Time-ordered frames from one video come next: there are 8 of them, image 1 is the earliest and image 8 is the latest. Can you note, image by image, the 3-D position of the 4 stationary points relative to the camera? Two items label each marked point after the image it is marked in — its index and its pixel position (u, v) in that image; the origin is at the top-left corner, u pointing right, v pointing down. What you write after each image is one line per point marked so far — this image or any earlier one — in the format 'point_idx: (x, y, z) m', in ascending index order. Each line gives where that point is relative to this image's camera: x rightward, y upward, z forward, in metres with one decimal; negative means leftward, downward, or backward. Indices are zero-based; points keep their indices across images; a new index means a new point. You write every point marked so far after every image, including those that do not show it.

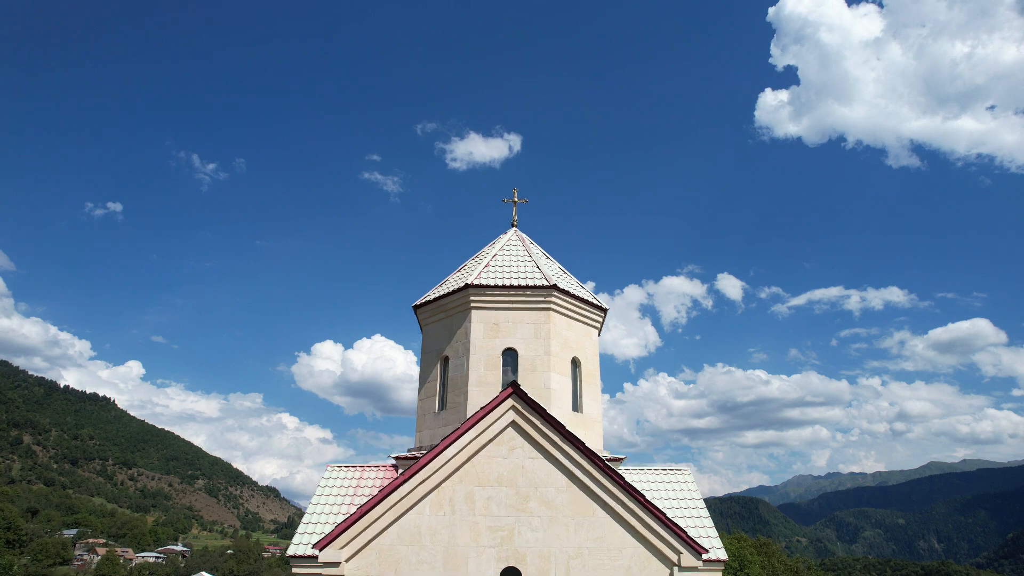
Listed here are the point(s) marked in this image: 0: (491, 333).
0: (-0.2, -0.7, +7.6) m
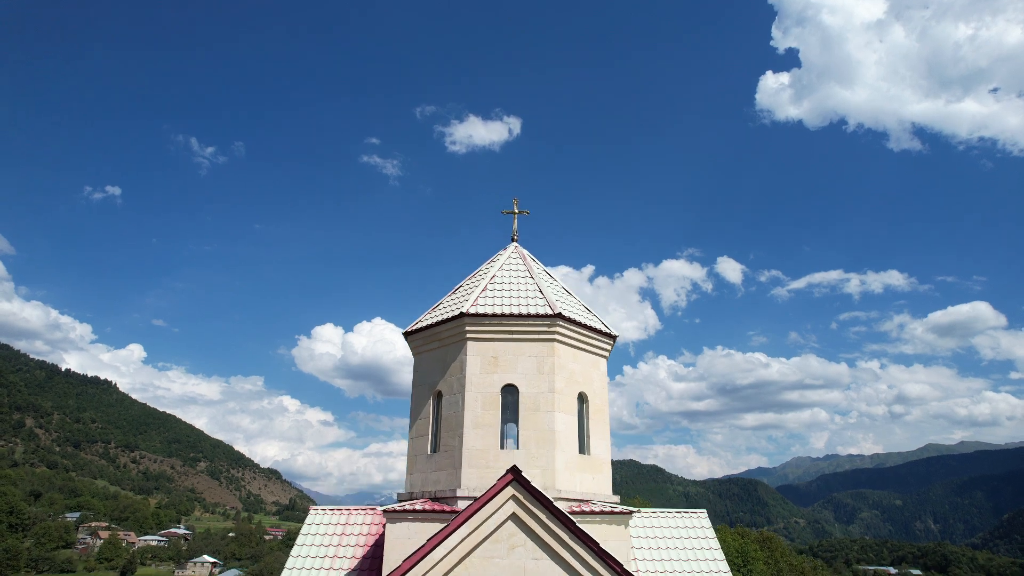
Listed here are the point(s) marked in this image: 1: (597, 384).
0: (-0.3, -0.9, +7.2) m
1: (+1.0, -1.1, +7.6) m
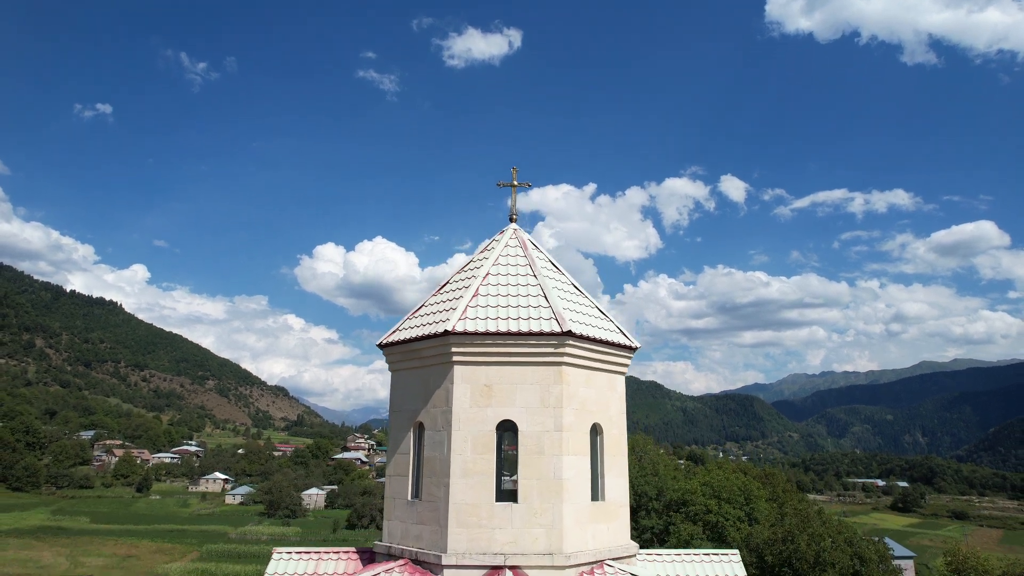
0: (-0.3, -1.0, +5.8) m
1: (+1.0, -1.1, +6.3) m
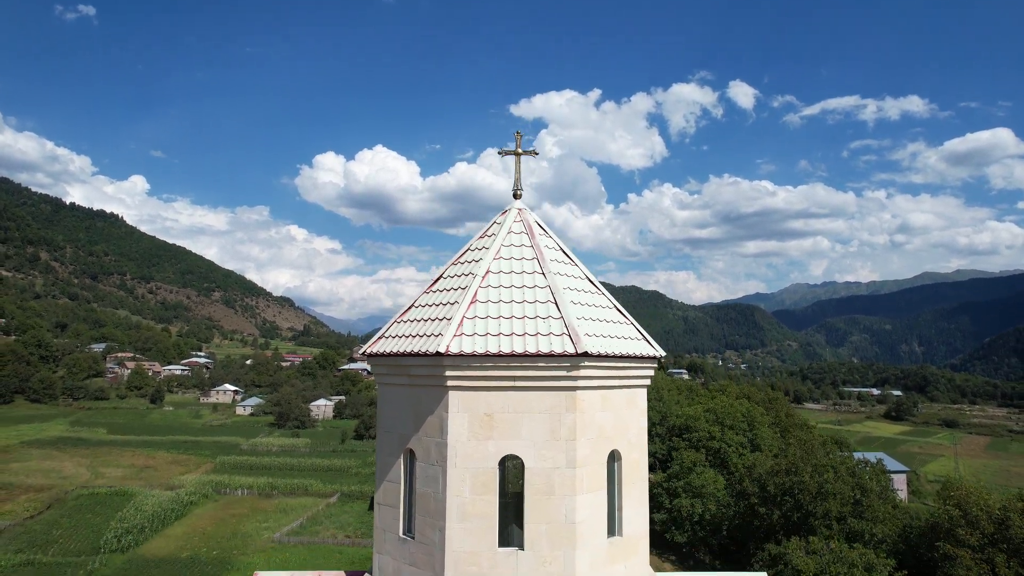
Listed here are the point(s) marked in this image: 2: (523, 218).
0: (-0.2, -1.1, +4.9) m
1: (+1.0, -1.2, +5.4) m
2: (+0.1, +0.7, +6.1) m
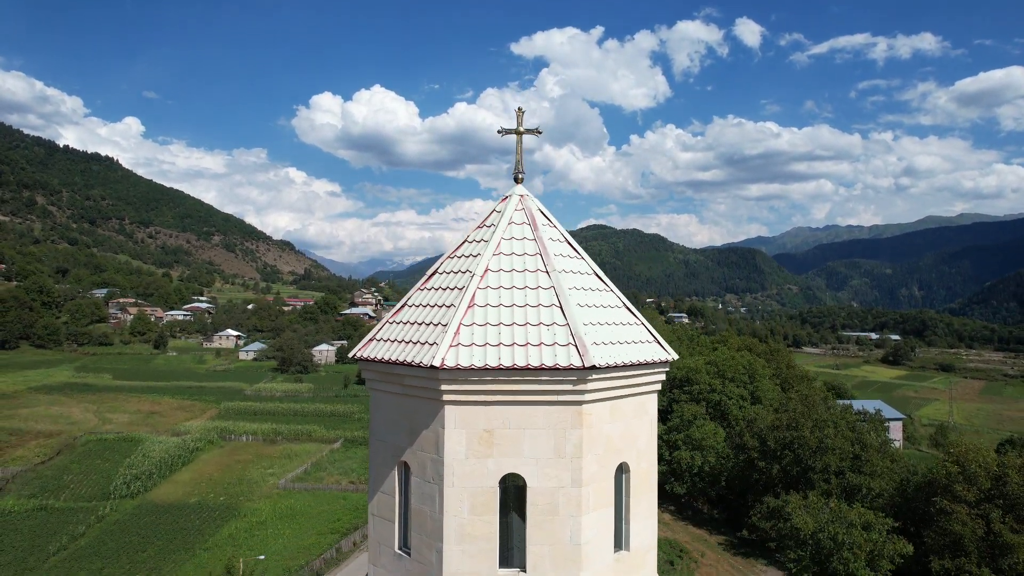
0: (-0.2, -1.1, +4.6) m
1: (+1.0, -1.2, +5.1) m
2: (+0.1, +0.7, +5.6) m
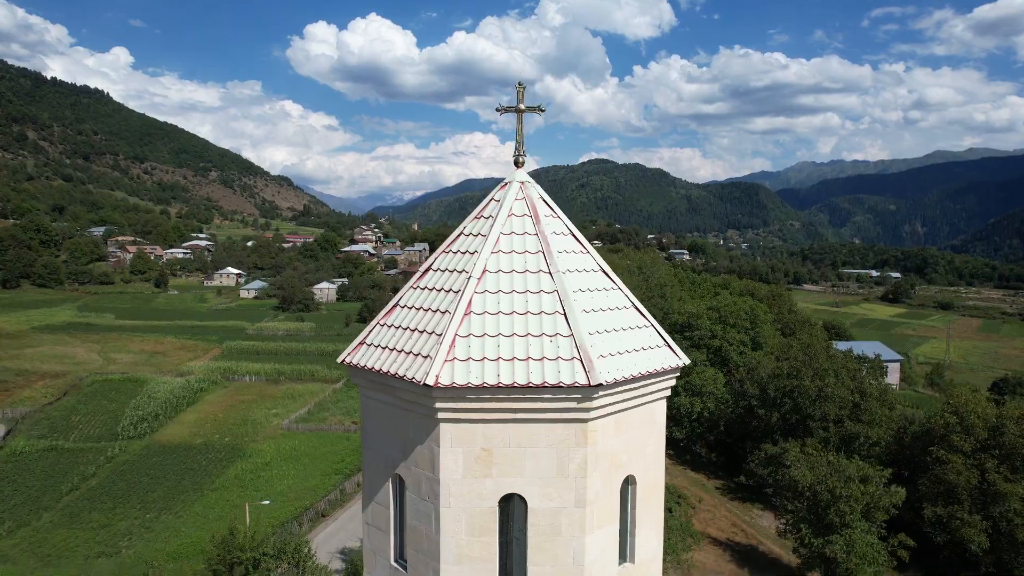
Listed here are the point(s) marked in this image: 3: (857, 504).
0: (-0.2, -1.2, +4.3) m
1: (+1.0, -1.2, +4.8) m
2: (+0.1, +0.7, +5.1) m
3: (+8.8, -5.5, +16.8) m
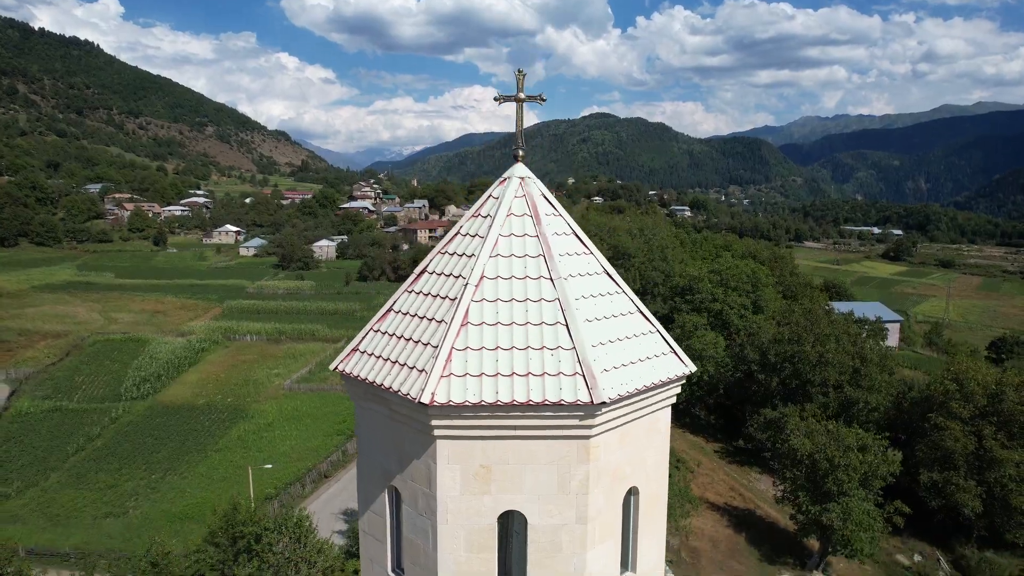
0: (-0.2, -1.3, +4.2) m
1: (+1.0, -1.2, +4.7) m
2: (+0.1, +0.7, +4.9) m
3: (+8.8, -4.7, +16.9) m
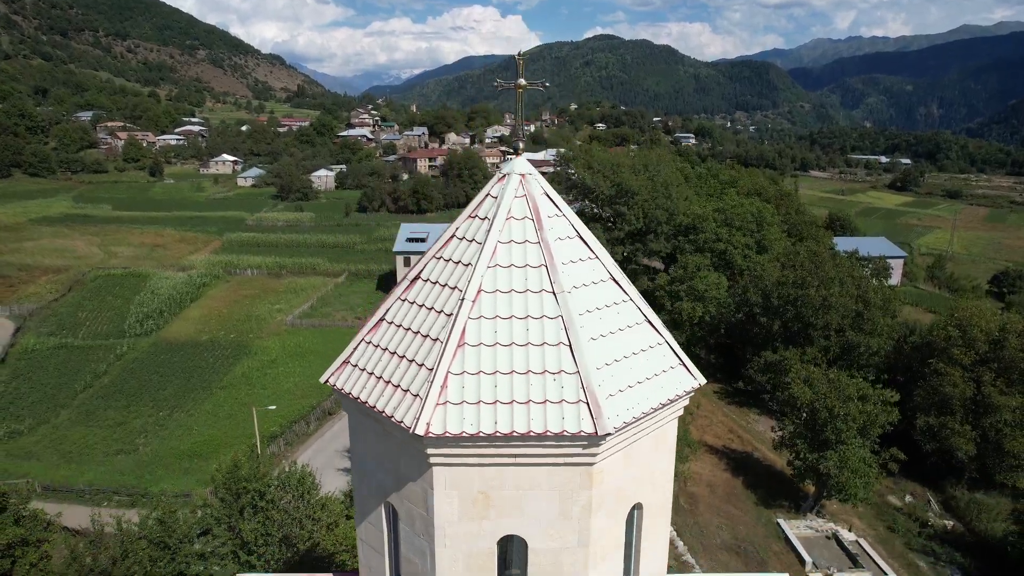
0: (-0.2, -1.4, +4.0) m
1: (+1.0, -1.3, +4.5) m
2: (+0.1, +0.7, +4.5) m
3: (+8.9, -3.5, +17.0) m
